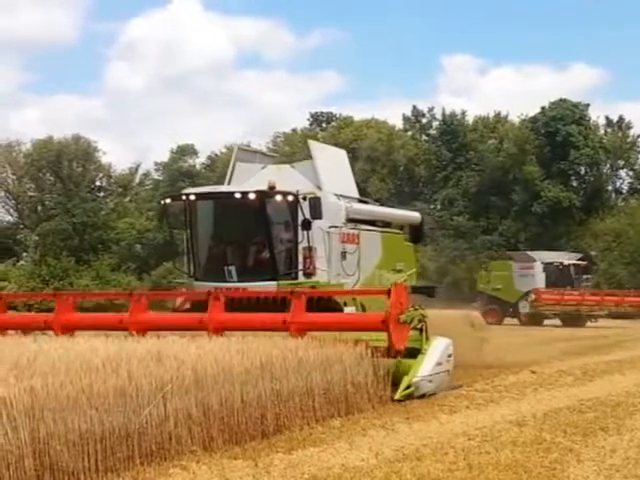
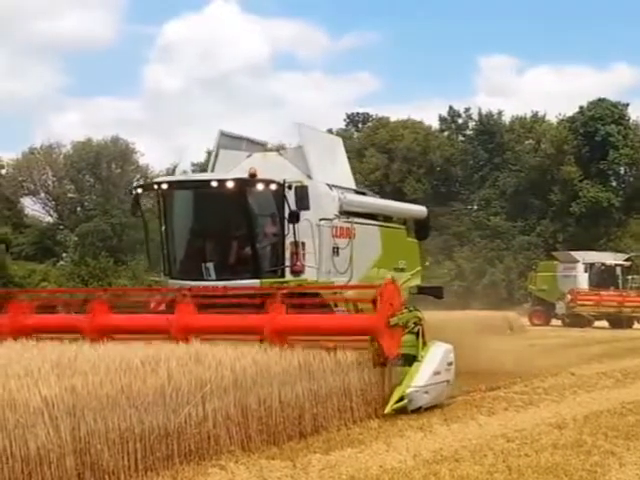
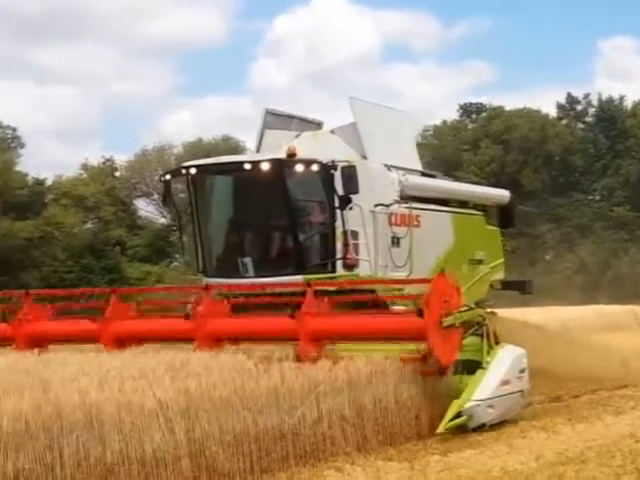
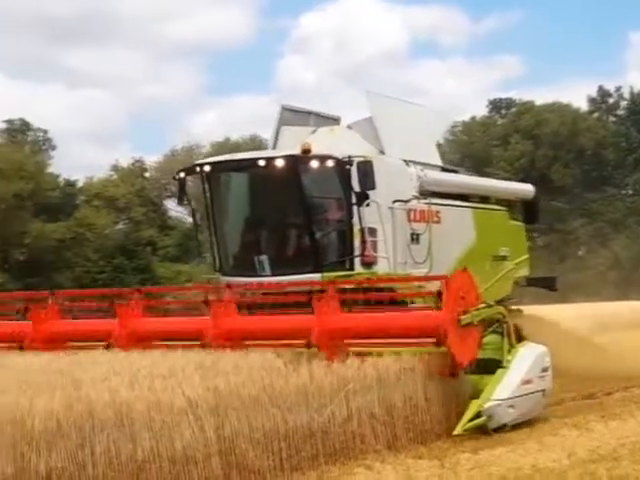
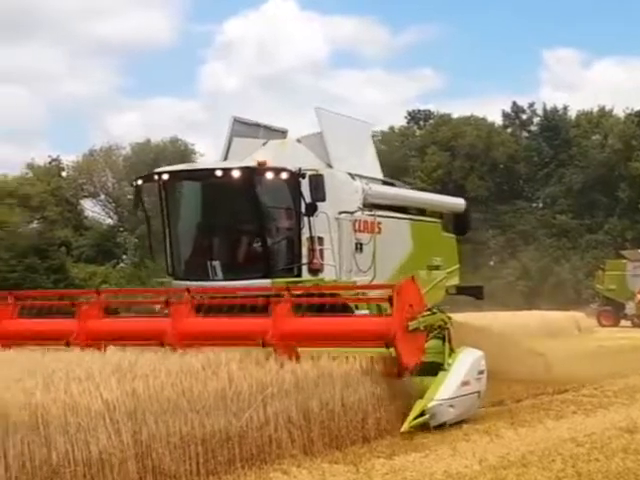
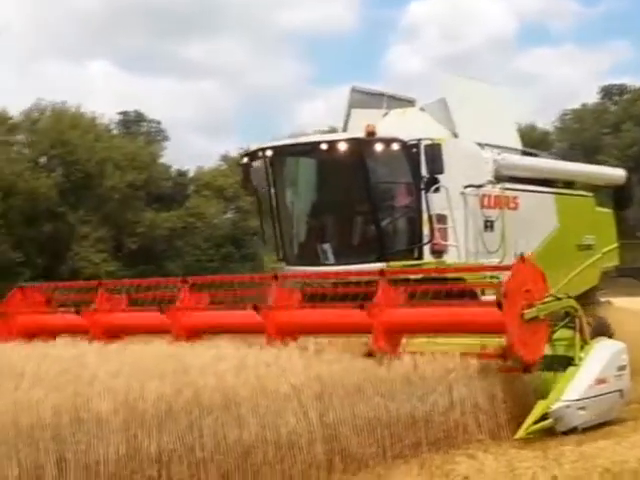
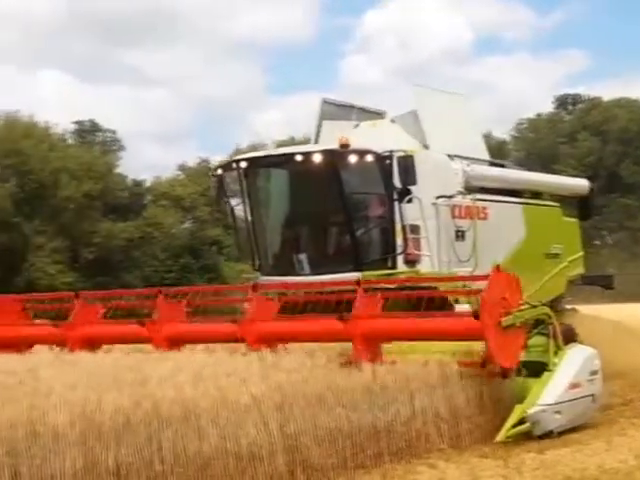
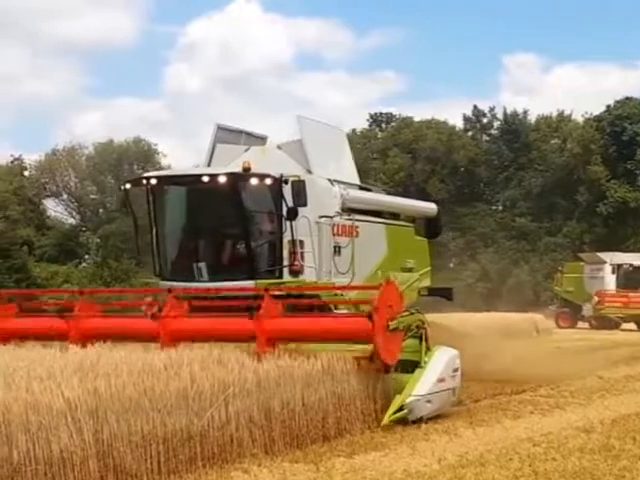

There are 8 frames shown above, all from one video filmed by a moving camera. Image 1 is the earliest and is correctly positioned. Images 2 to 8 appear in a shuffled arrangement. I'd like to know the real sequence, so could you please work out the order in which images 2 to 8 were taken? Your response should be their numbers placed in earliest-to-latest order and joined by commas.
2, 8, 5, 3, 4, 7, 6
